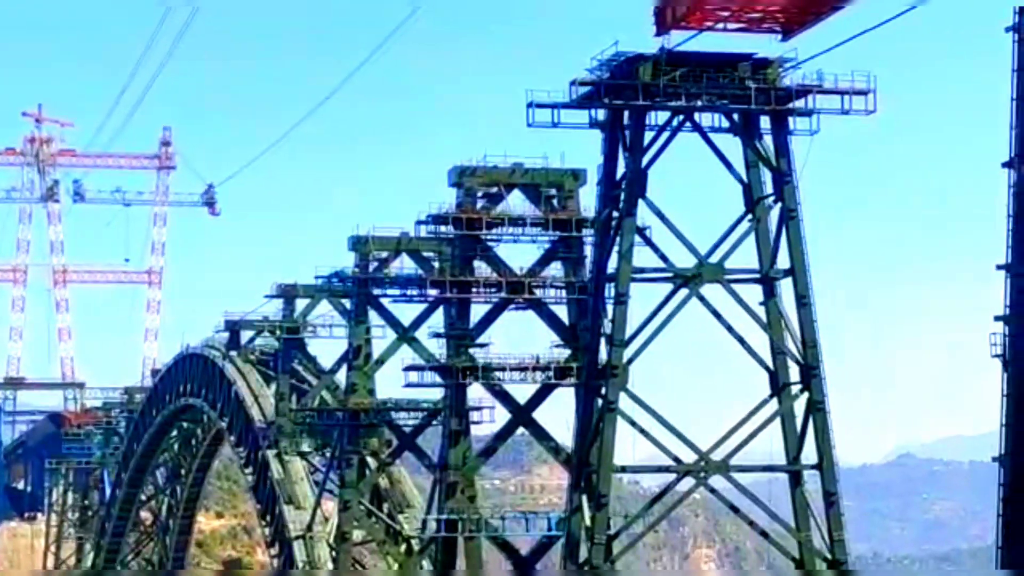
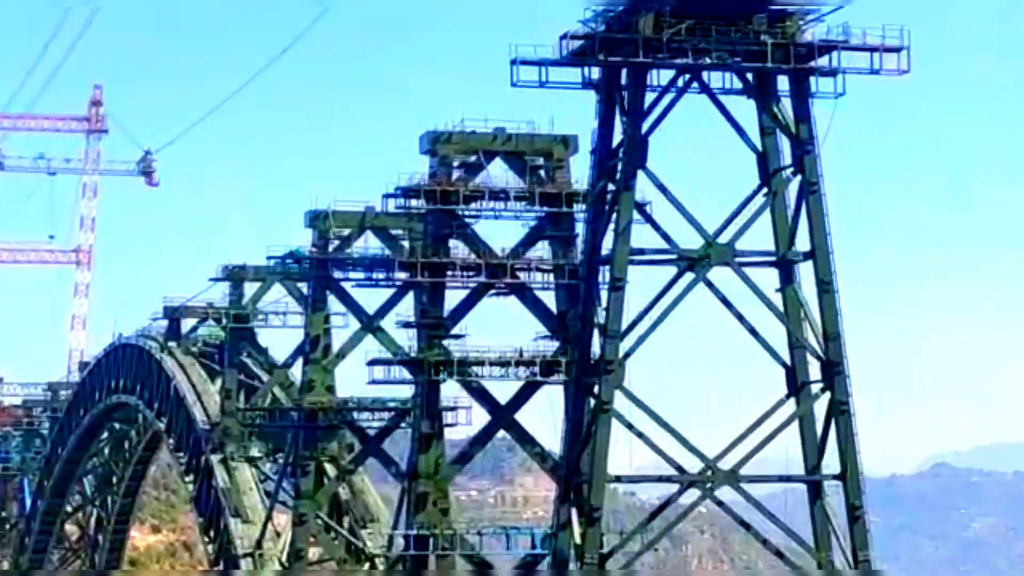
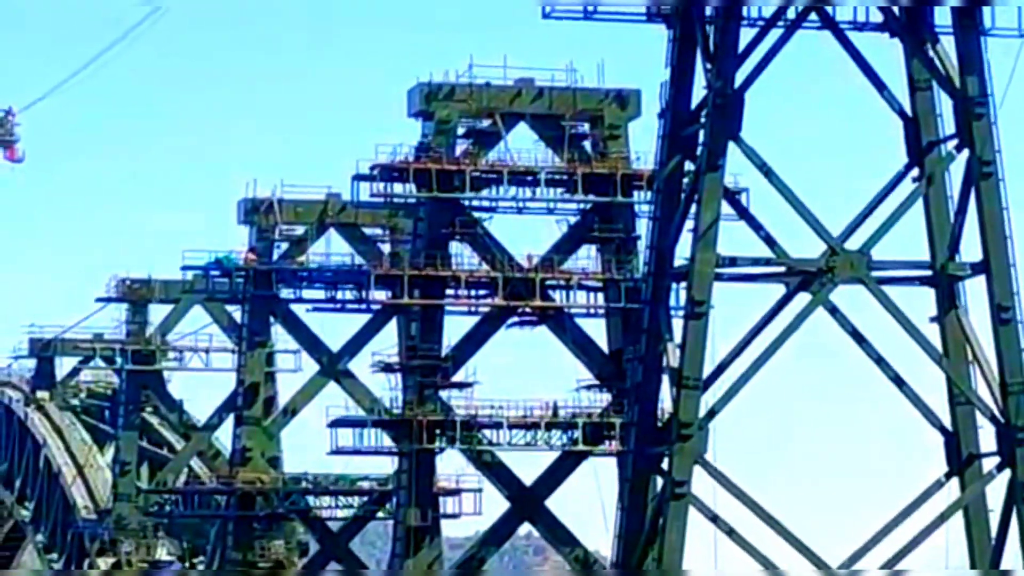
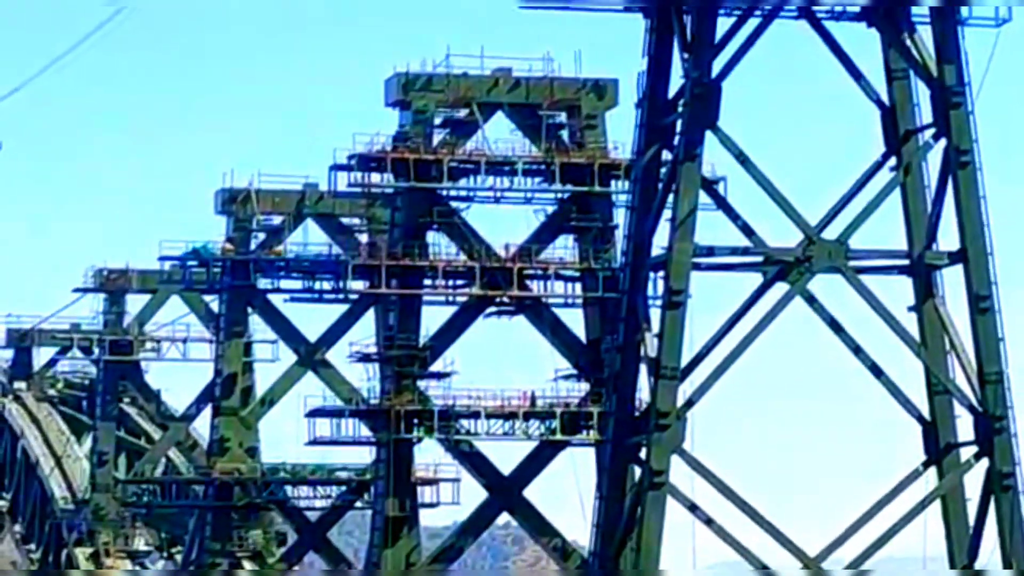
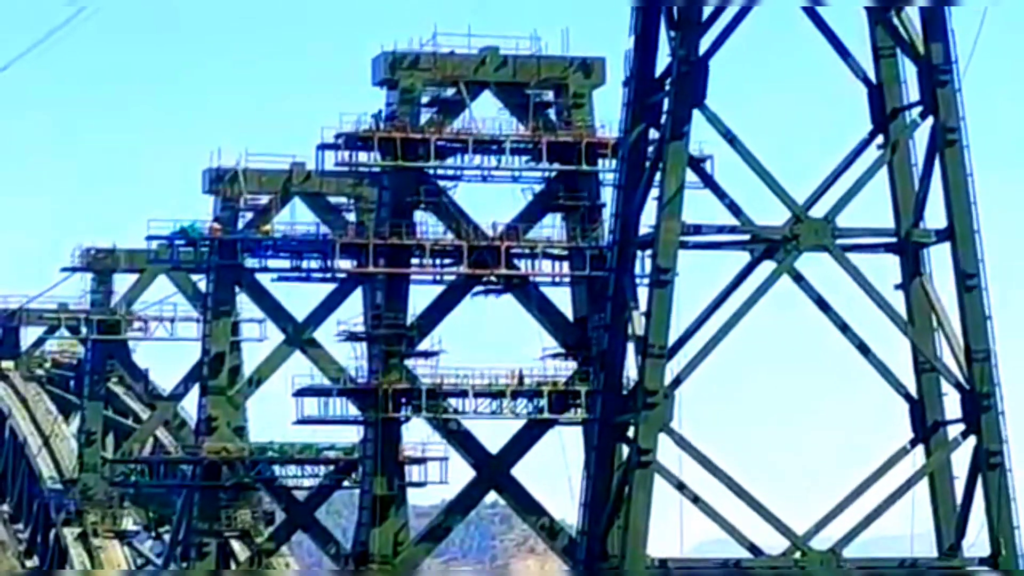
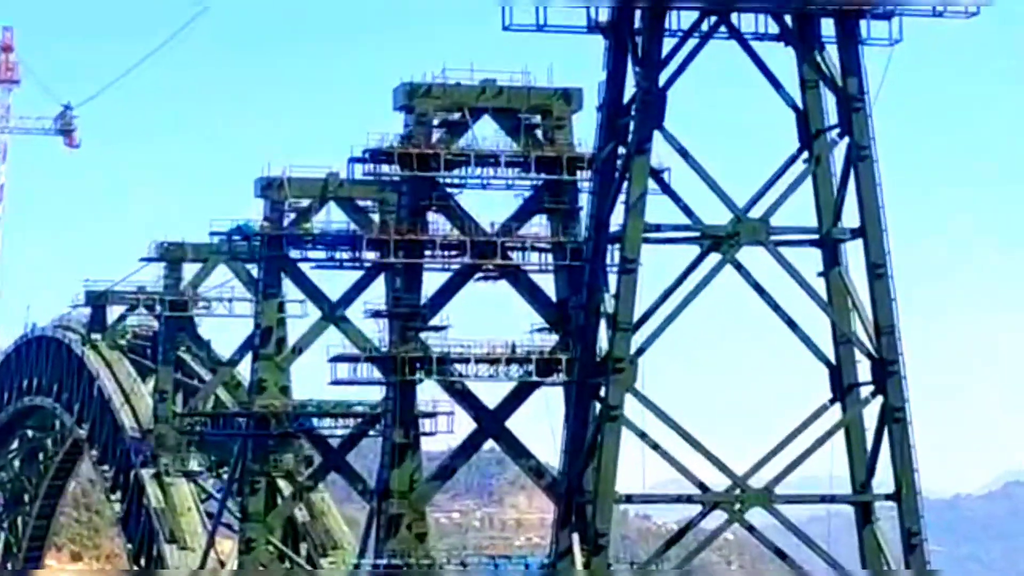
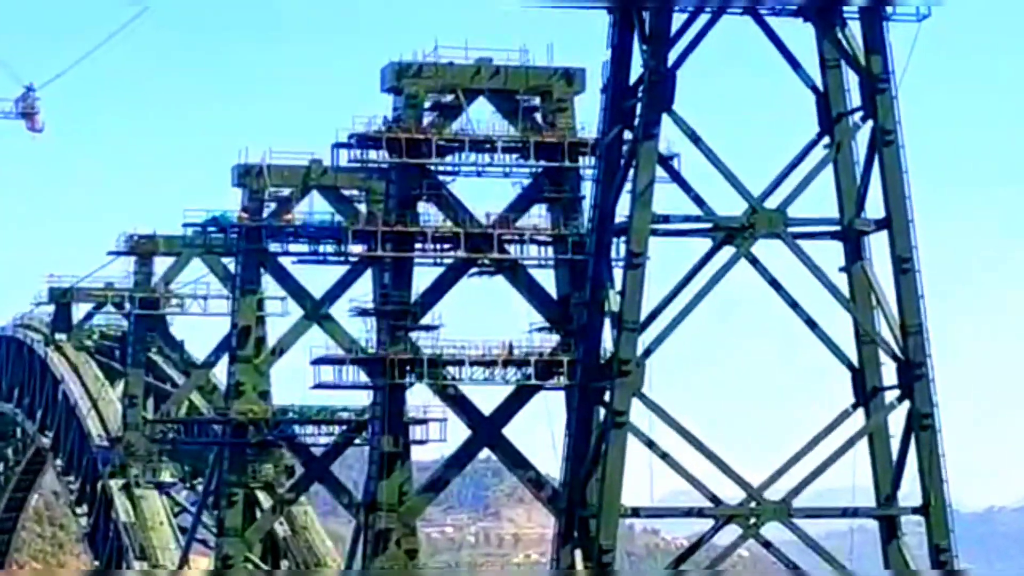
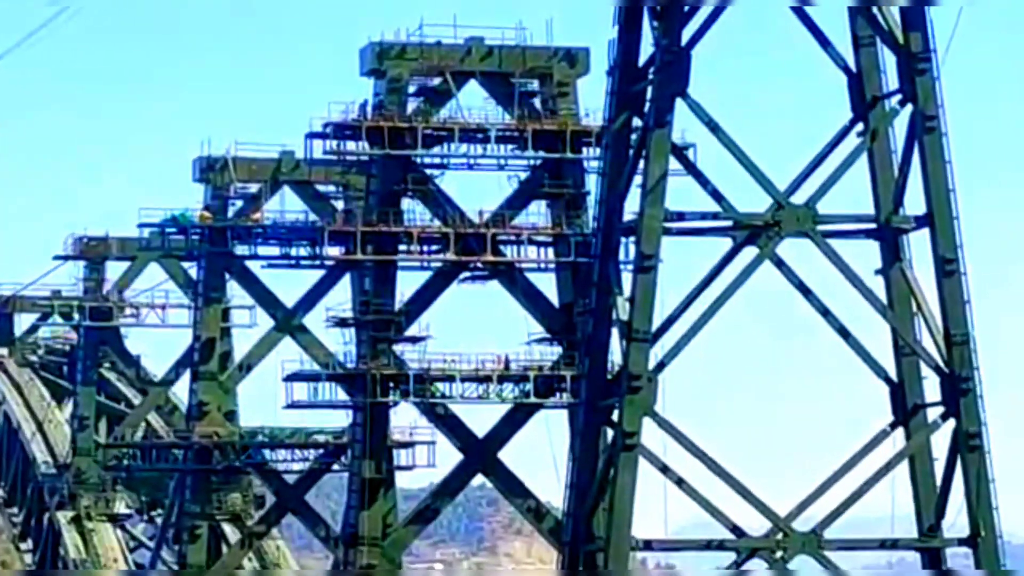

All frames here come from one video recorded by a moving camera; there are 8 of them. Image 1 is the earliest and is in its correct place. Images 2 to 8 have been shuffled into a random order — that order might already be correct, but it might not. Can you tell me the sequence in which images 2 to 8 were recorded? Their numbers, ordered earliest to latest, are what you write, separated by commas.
2, 6, 7, 8, 5, 4, 3
